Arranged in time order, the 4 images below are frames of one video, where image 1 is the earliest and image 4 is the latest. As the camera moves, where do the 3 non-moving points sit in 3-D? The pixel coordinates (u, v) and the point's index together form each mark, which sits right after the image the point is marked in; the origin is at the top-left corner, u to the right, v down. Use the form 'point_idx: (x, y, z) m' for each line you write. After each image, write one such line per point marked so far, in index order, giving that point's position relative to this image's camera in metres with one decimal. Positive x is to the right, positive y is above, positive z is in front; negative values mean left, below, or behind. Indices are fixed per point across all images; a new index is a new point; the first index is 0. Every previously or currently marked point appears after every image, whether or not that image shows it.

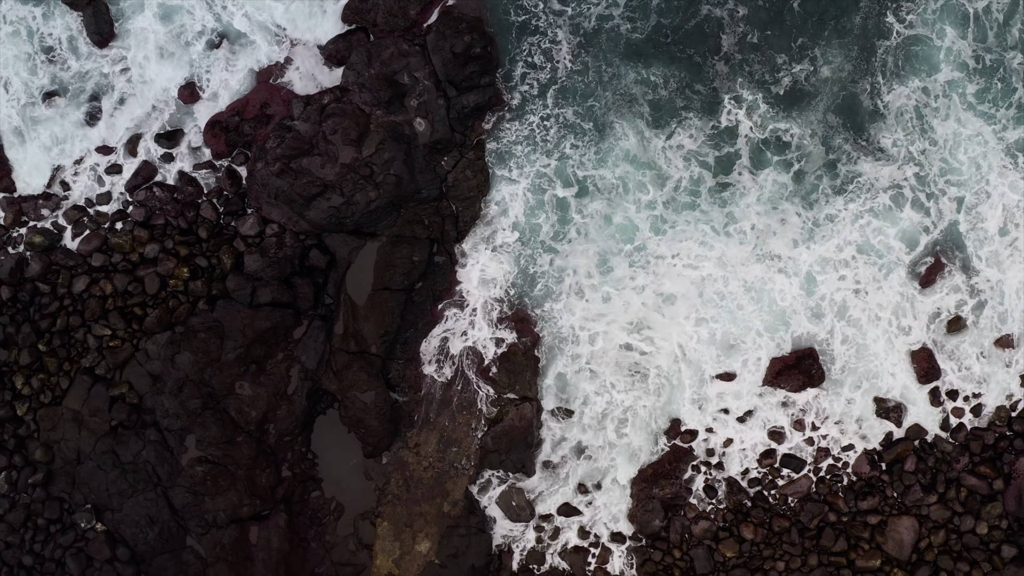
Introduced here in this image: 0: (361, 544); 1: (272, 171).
0: (-4.4, -7.5, +18.3) m
1: (-6.9, +3.4, +18.1) m
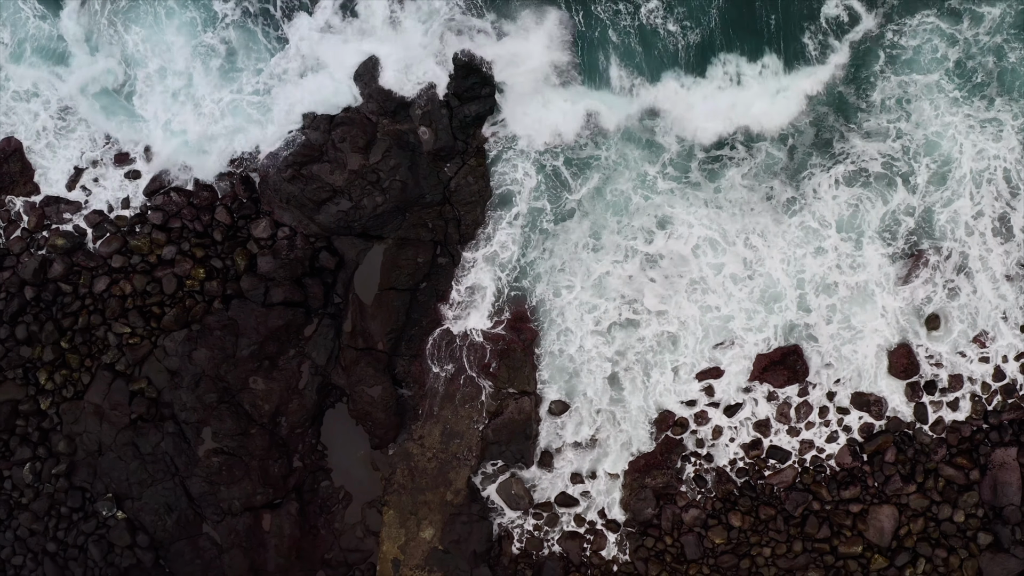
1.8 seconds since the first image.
0: (-4.4, -7.5, +19.3) m
1: (-6.9, +3.4, +19.1) m
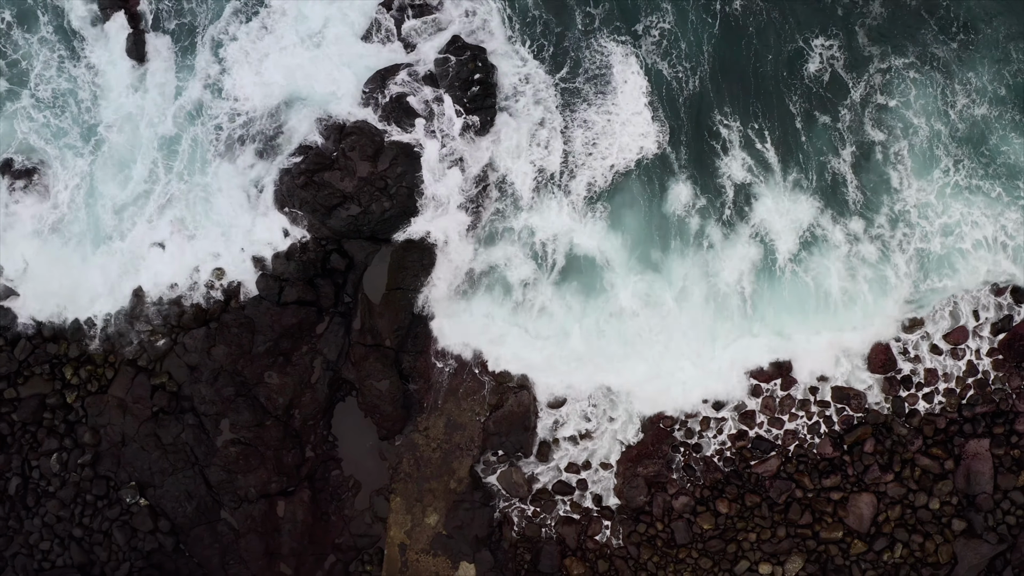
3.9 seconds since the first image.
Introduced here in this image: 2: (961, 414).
0: (-4.4, -7.5, +20.4) m
1: (-6.9, +3.4, +20.2) m
2: (+14.1, -4.0, +19.7) m
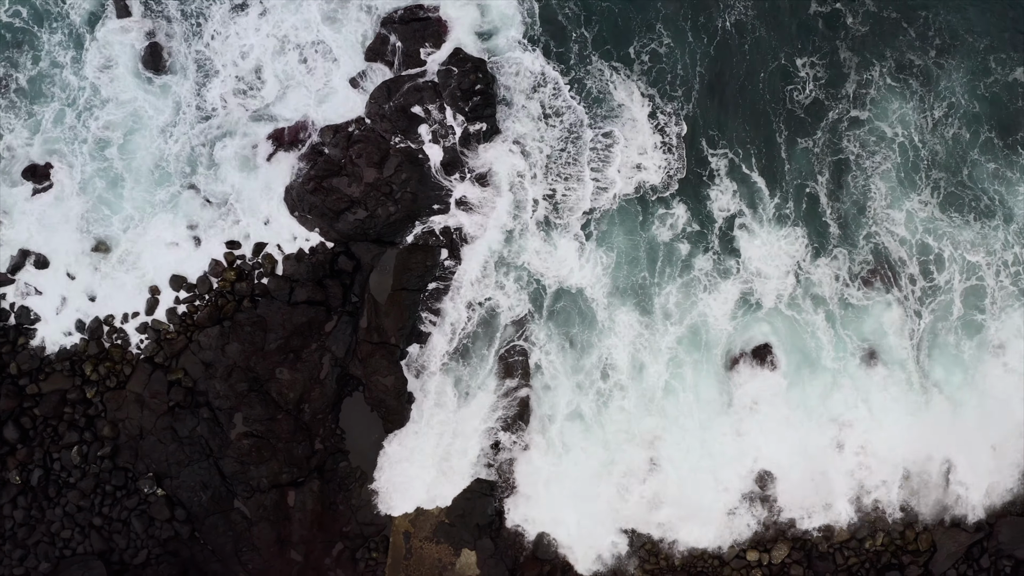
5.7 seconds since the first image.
0: (-4.4, -7.5, +21.4) m
1: (-7.0, +3.4, +21.2) m
2: (+14.0, -4.0, +20.6) m
